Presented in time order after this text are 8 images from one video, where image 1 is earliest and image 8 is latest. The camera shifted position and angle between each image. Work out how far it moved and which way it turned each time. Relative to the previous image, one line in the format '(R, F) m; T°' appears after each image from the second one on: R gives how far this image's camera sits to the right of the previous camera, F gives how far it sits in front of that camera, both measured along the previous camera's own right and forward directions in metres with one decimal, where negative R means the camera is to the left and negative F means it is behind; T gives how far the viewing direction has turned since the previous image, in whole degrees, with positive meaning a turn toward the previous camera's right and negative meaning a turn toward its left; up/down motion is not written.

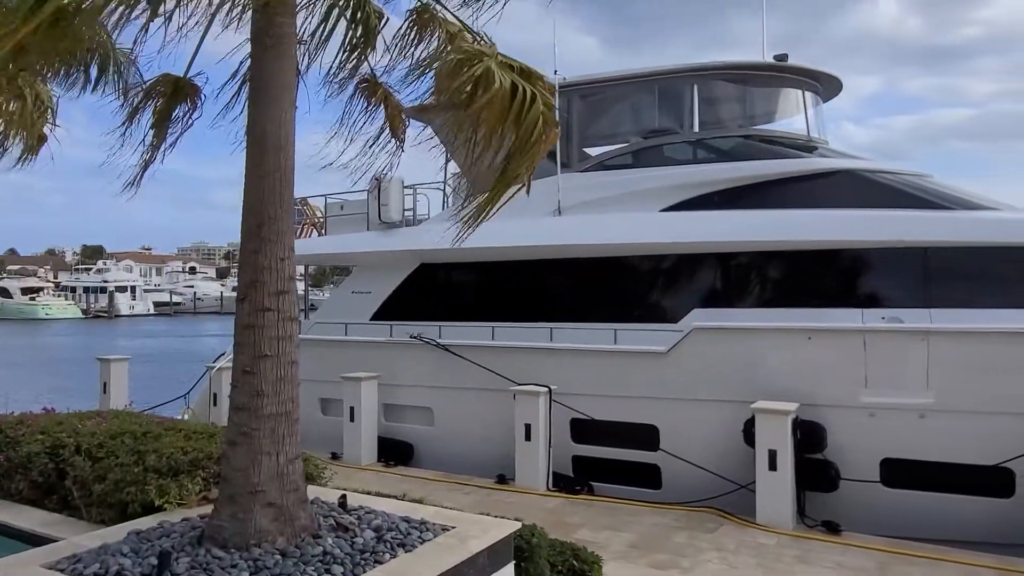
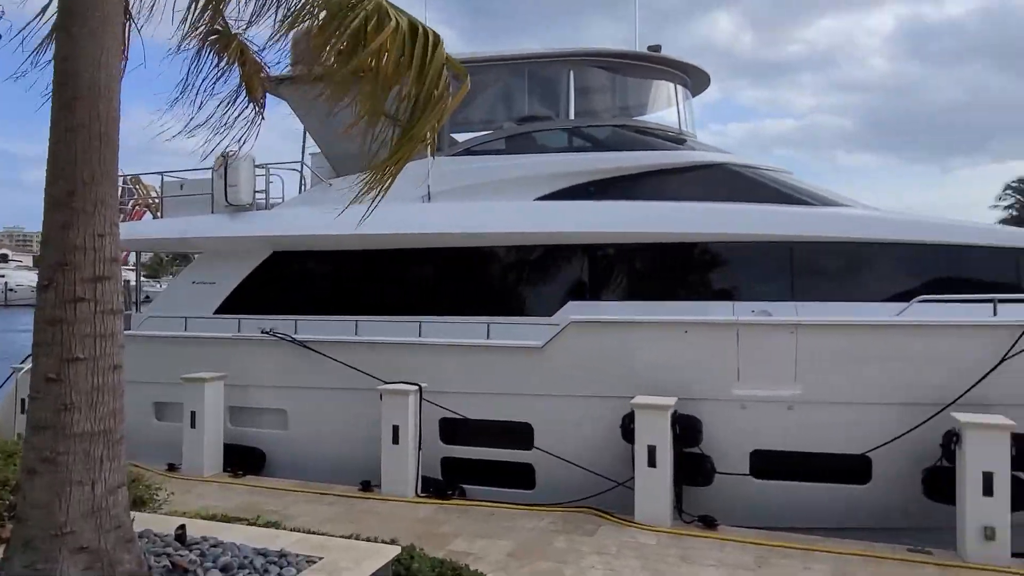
(-0.1, +0.4) m; +11°
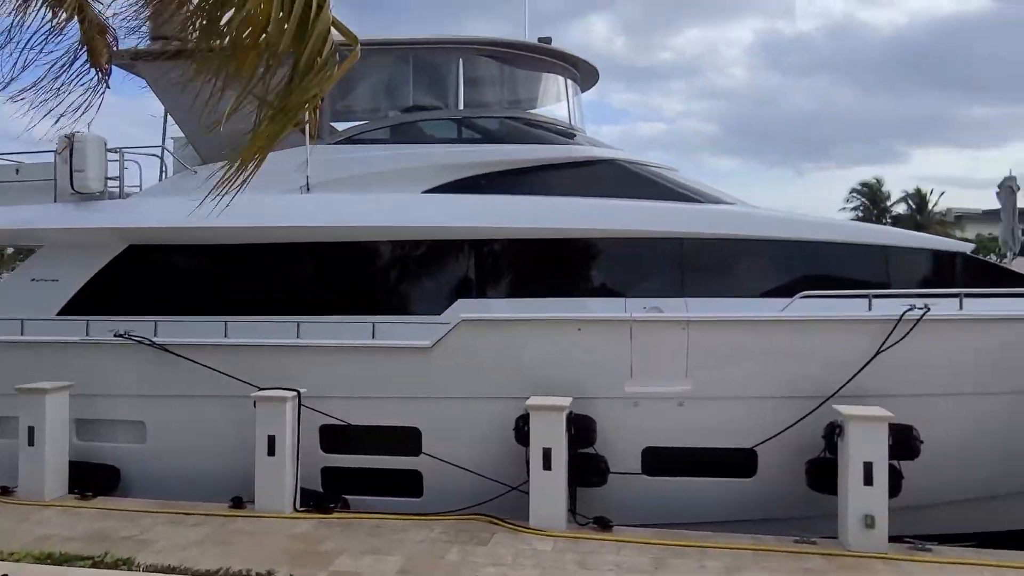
(-0.1, +0.3) m; +9°
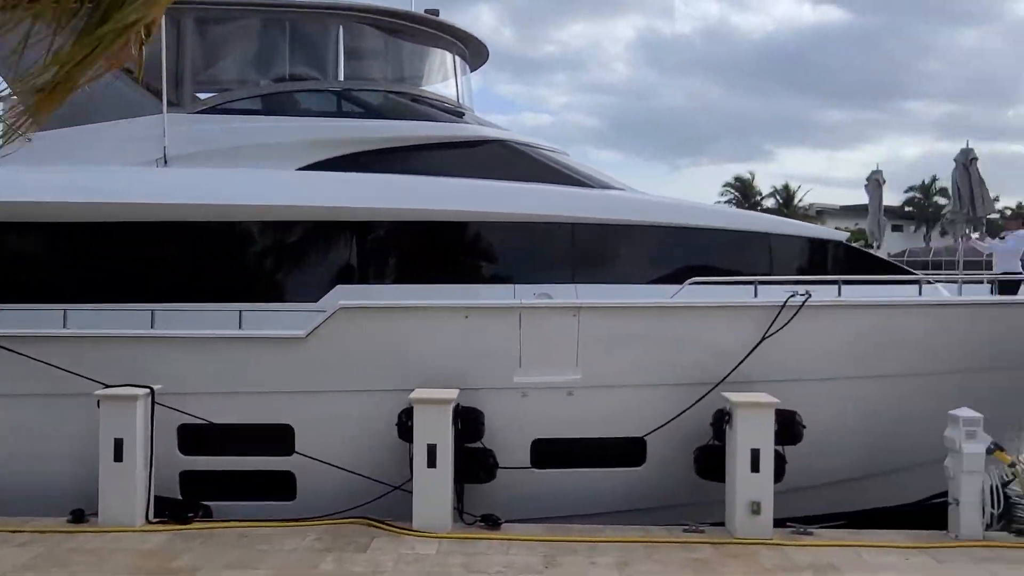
(0.0, +0.3) m; +9°
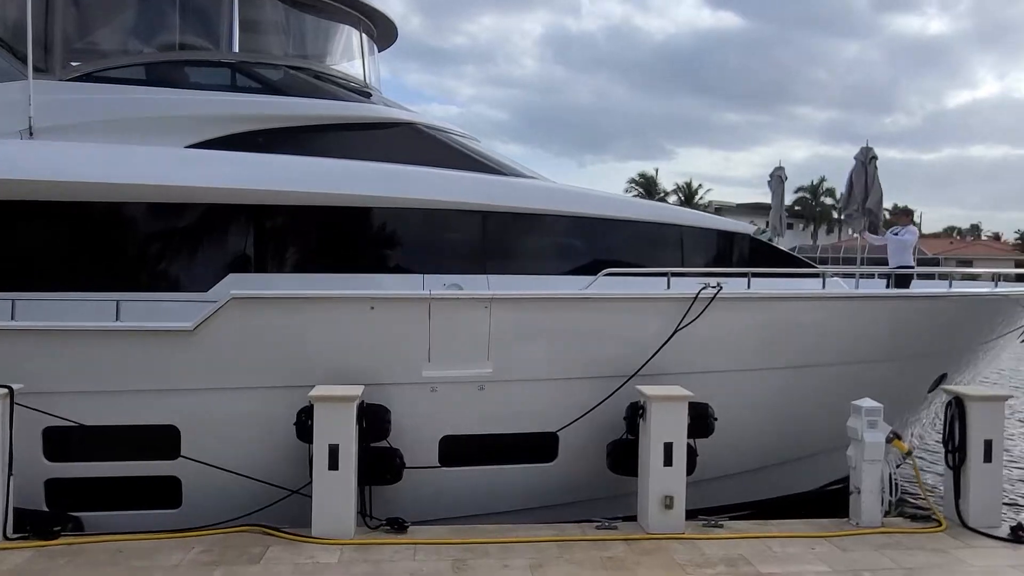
(0.0, +0.2) m; +7°
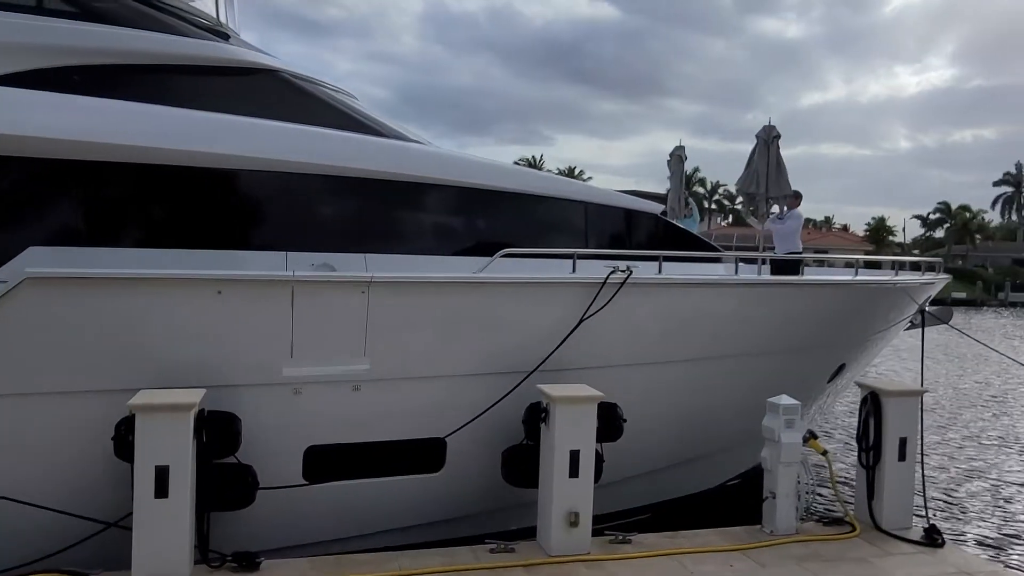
(0.0, +0.7) m; +9°
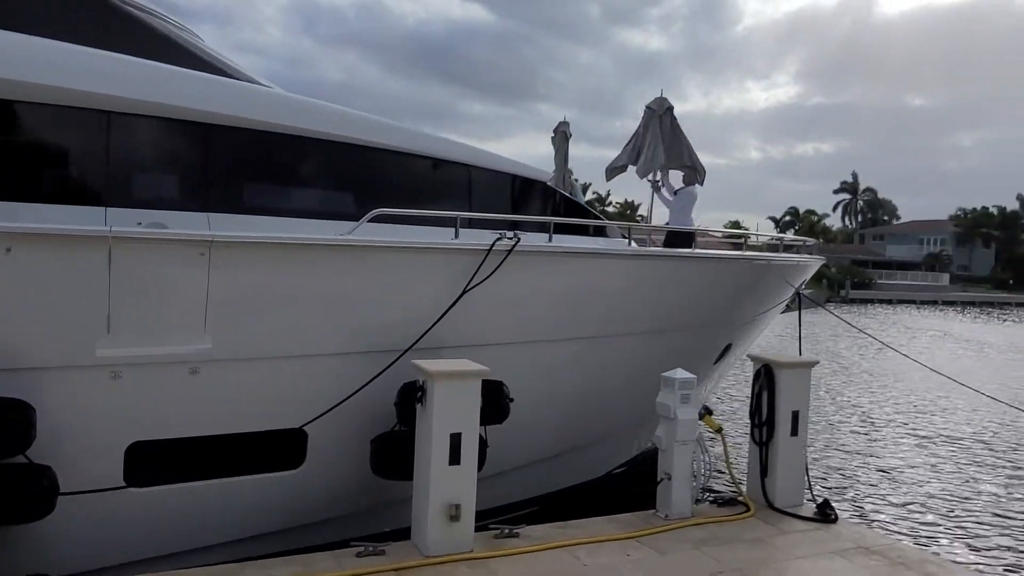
(0.0, +0.5) m; +10°
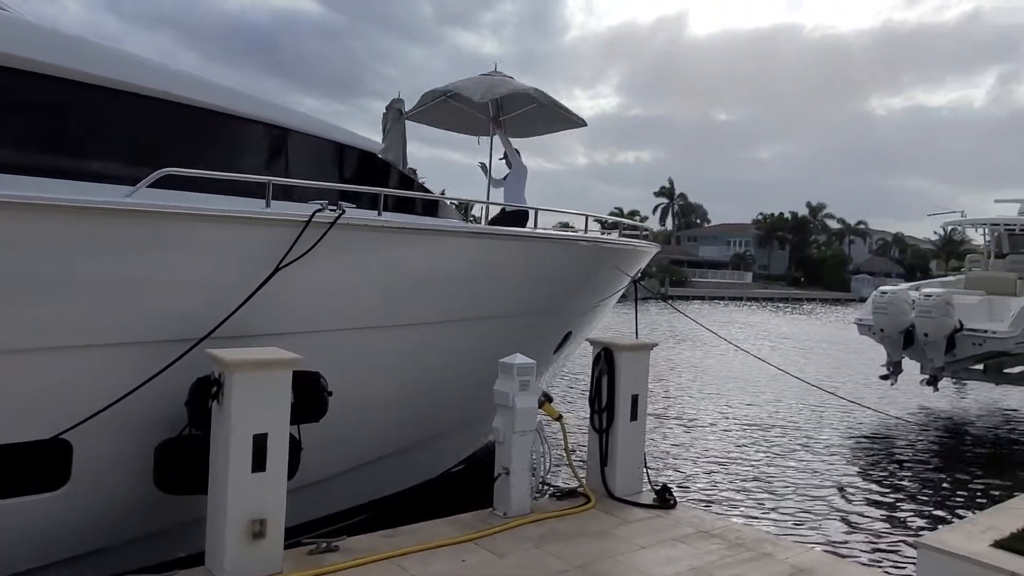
(+0.1, +0.4) m; +13°
